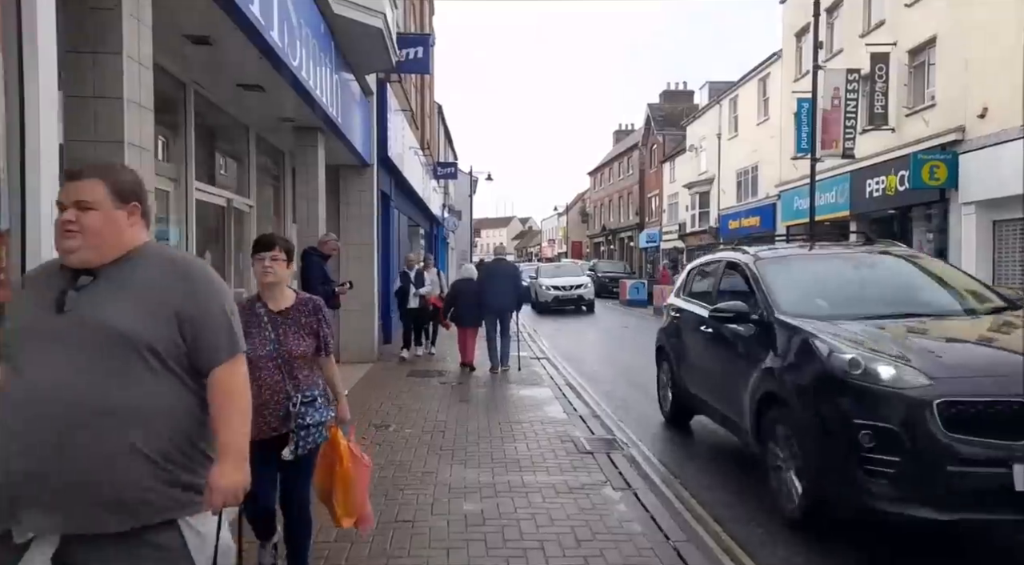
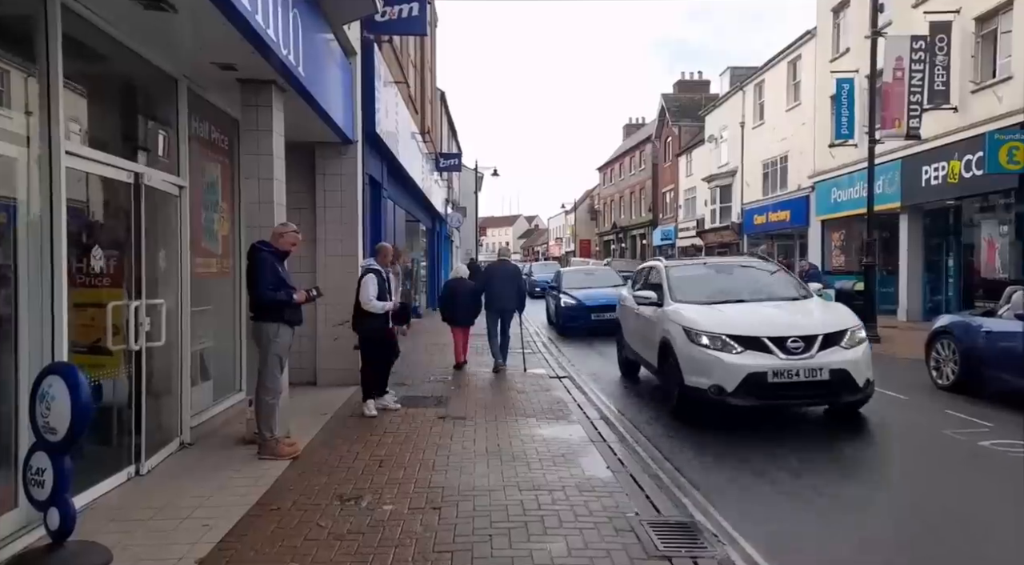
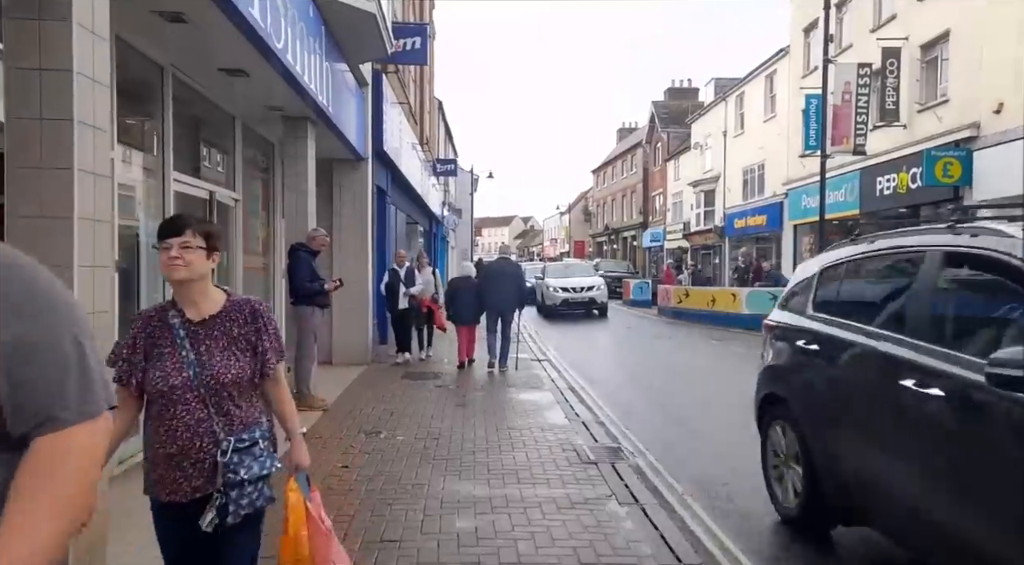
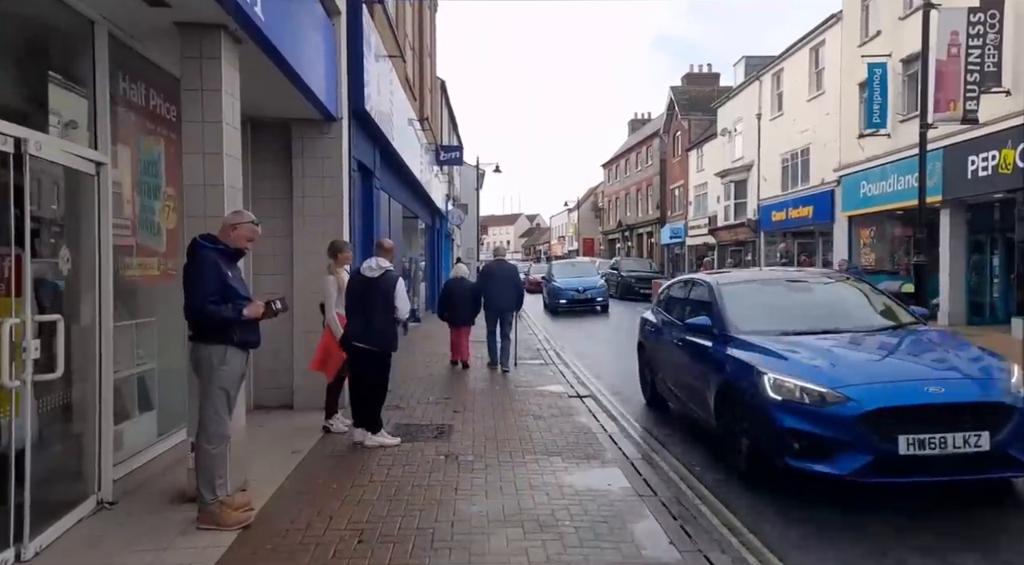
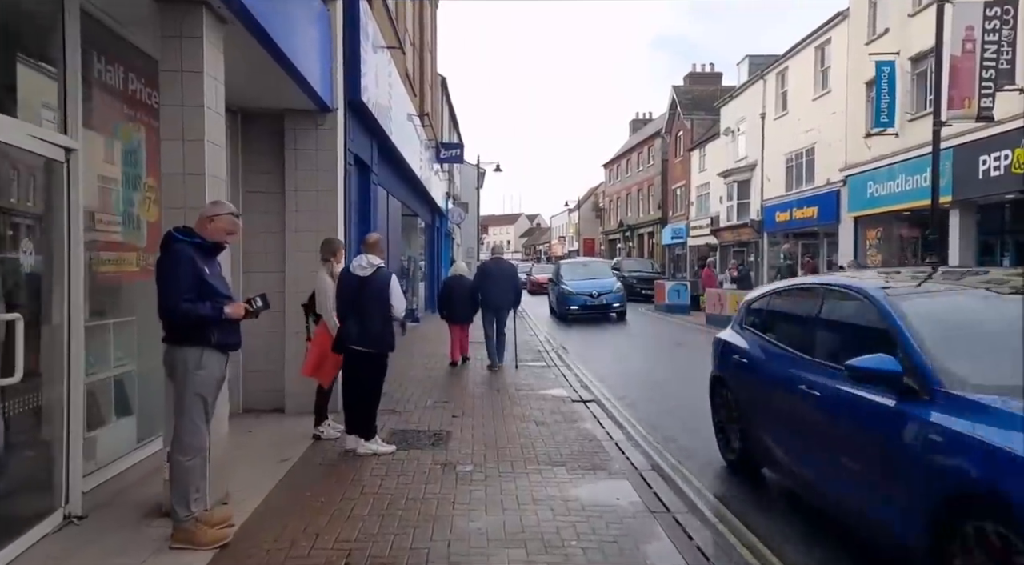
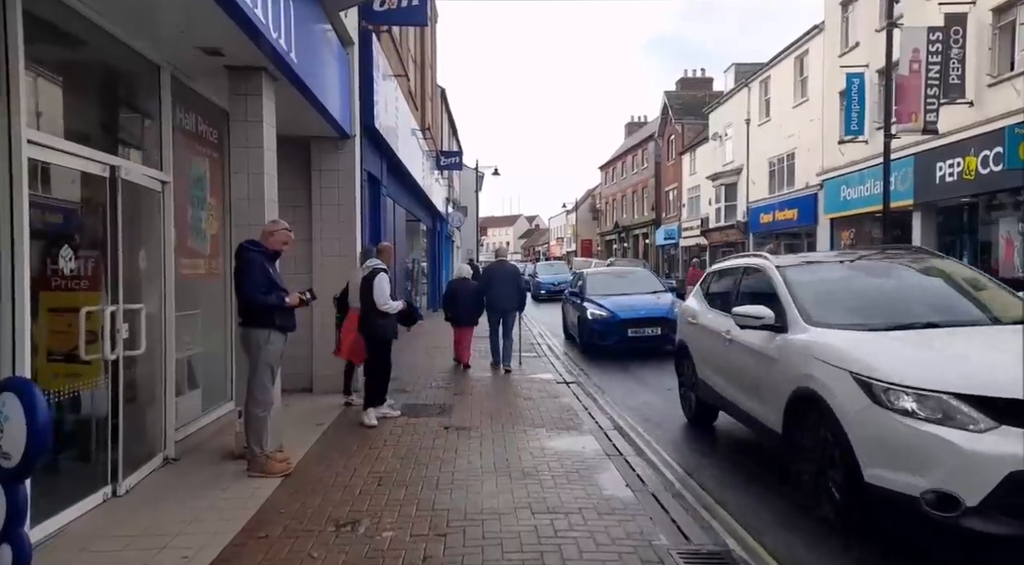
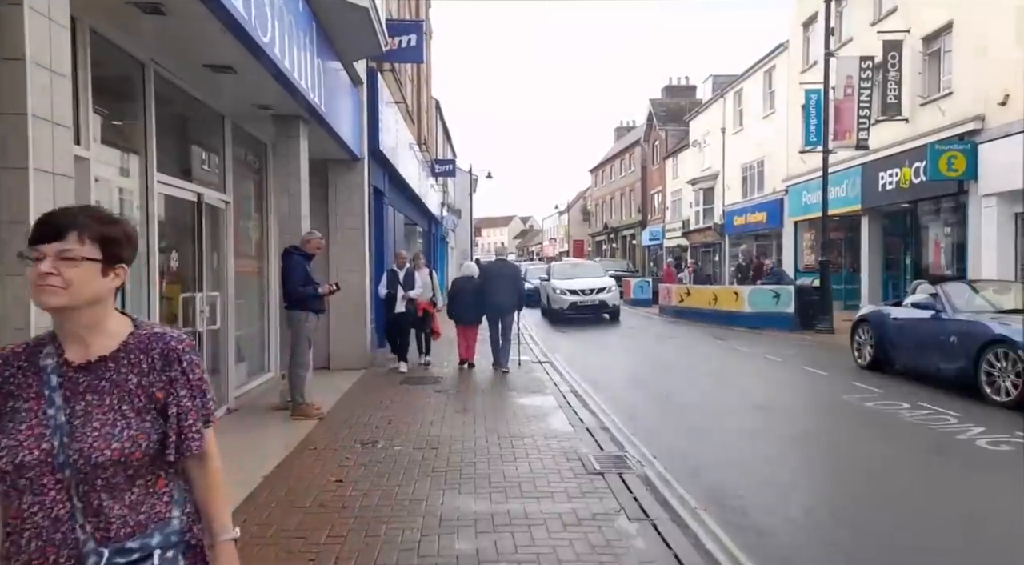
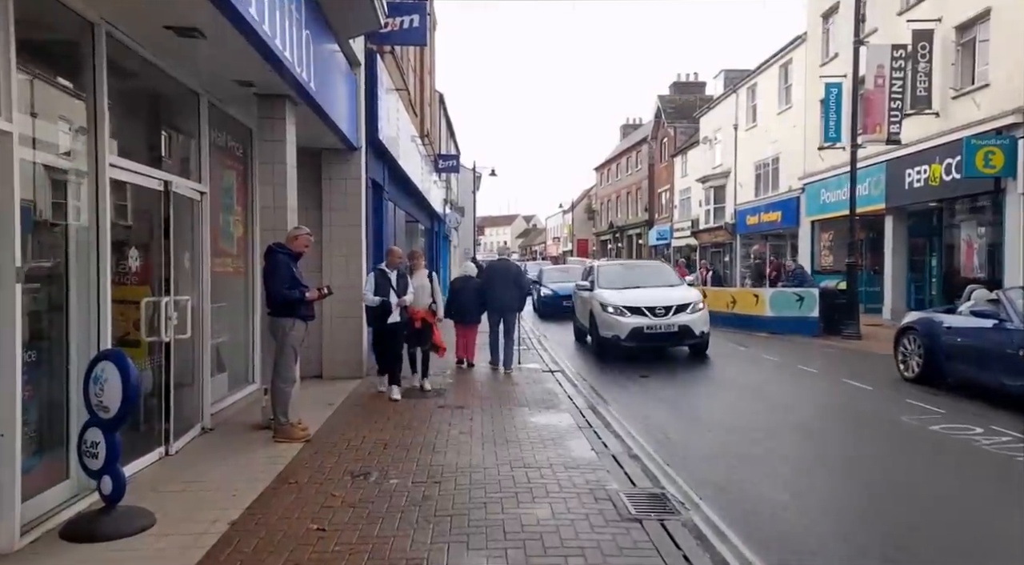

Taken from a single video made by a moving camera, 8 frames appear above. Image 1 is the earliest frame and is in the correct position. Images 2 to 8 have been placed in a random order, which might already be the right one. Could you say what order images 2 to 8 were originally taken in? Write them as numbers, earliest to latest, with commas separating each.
3, 7, 8, 2, 6, 4, 5
